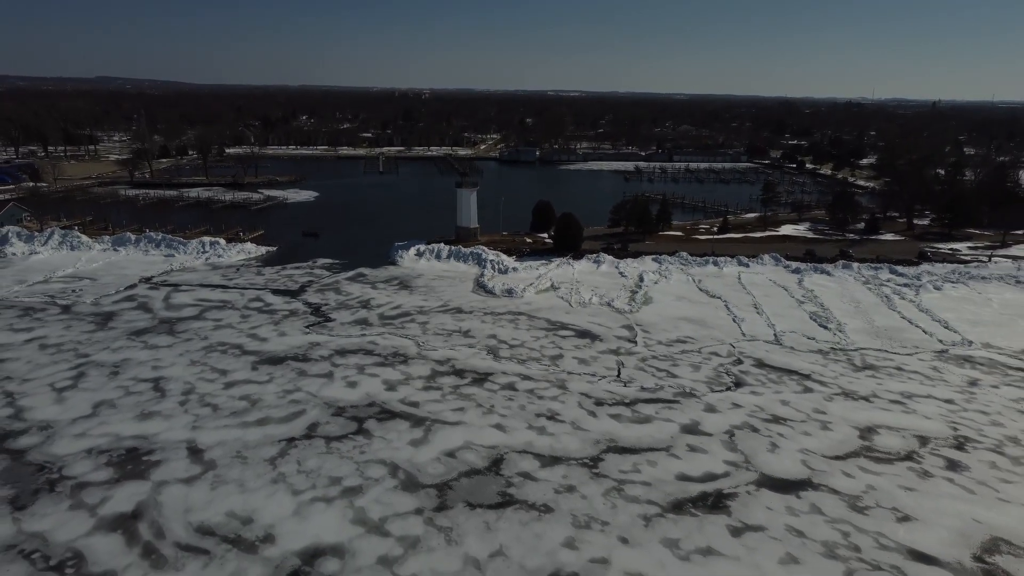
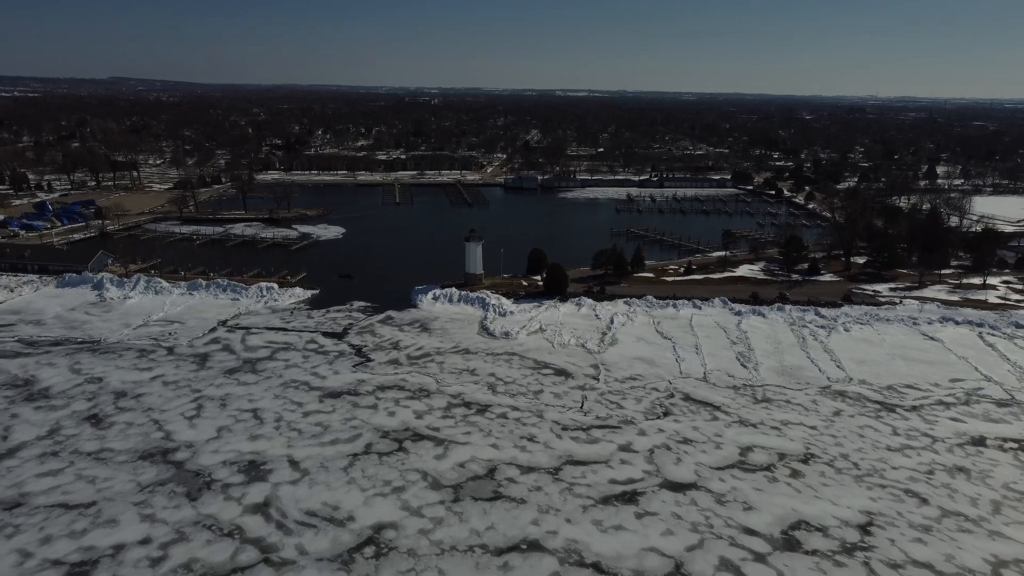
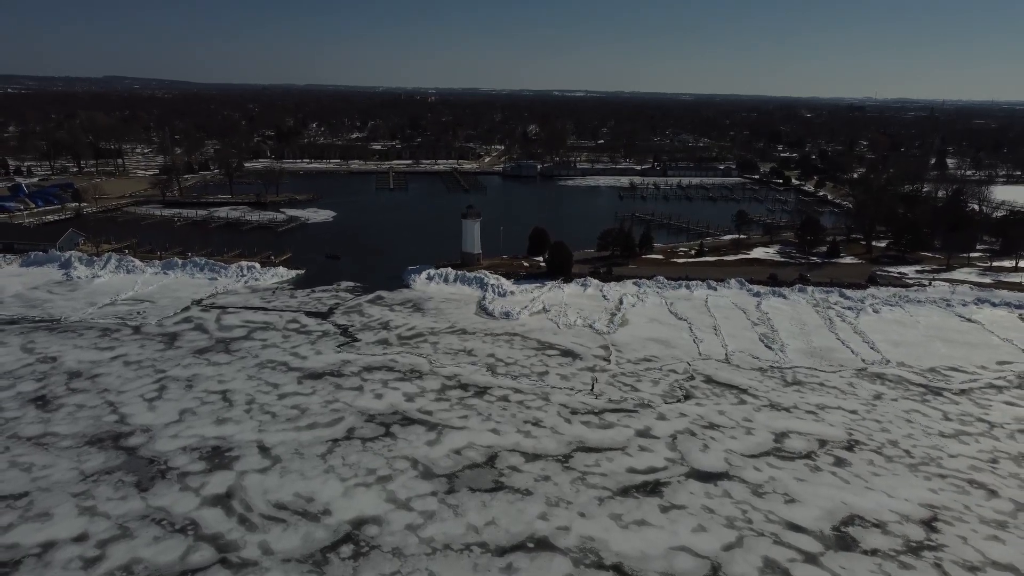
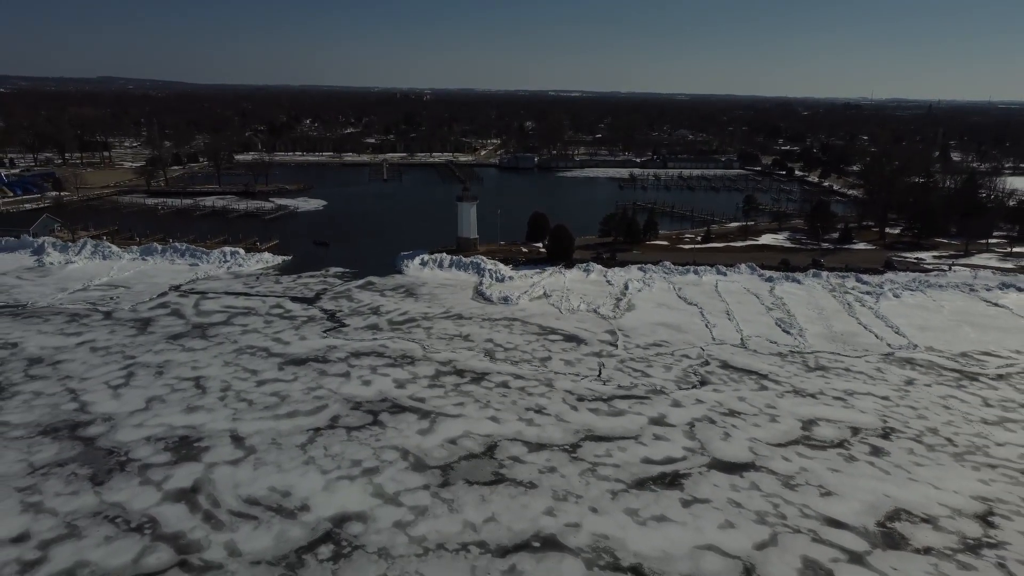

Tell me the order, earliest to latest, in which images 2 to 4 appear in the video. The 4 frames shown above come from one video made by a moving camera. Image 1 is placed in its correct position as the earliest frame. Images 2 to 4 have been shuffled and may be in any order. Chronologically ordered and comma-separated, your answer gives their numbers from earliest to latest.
4, 3, 2
